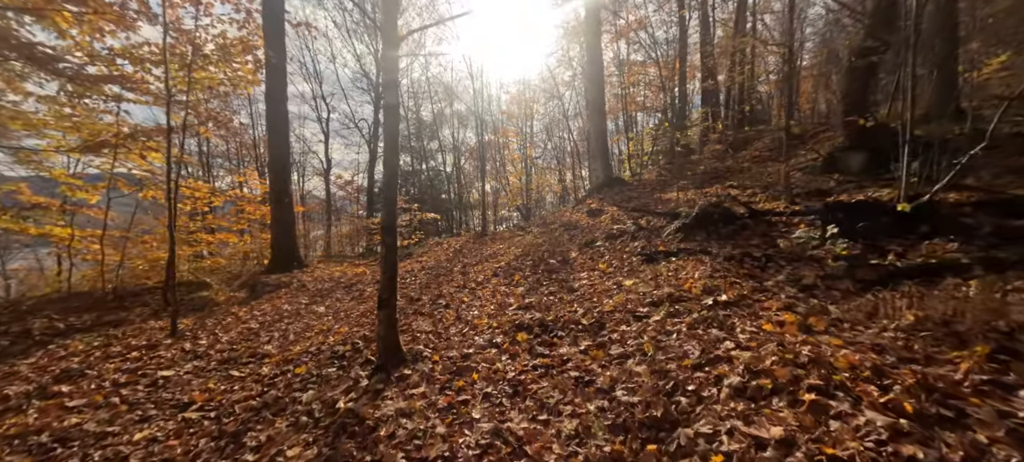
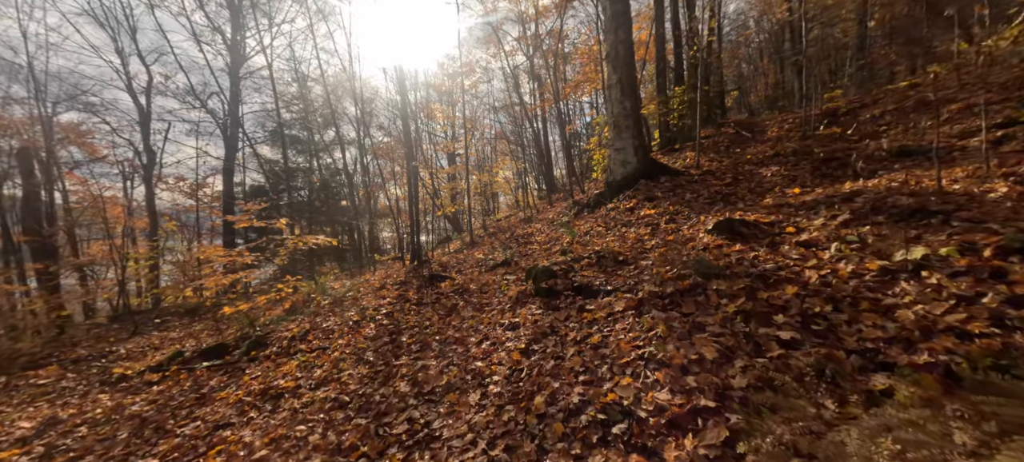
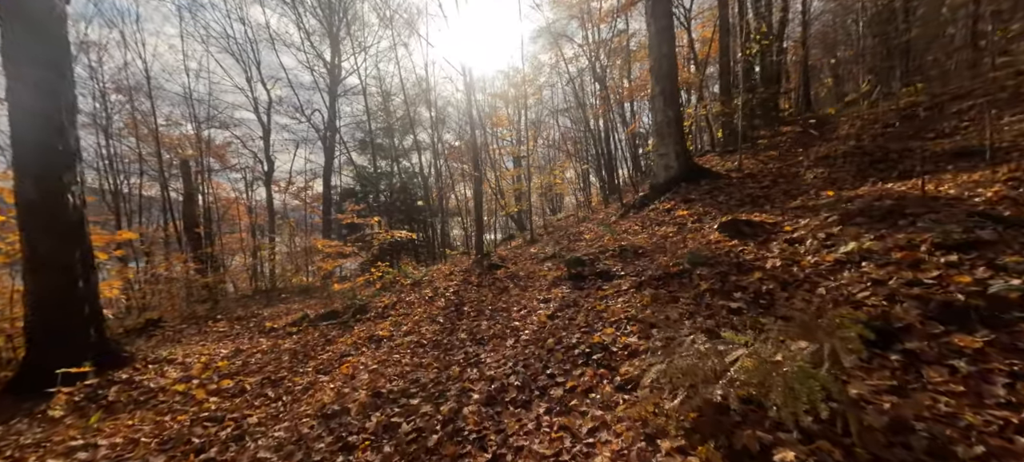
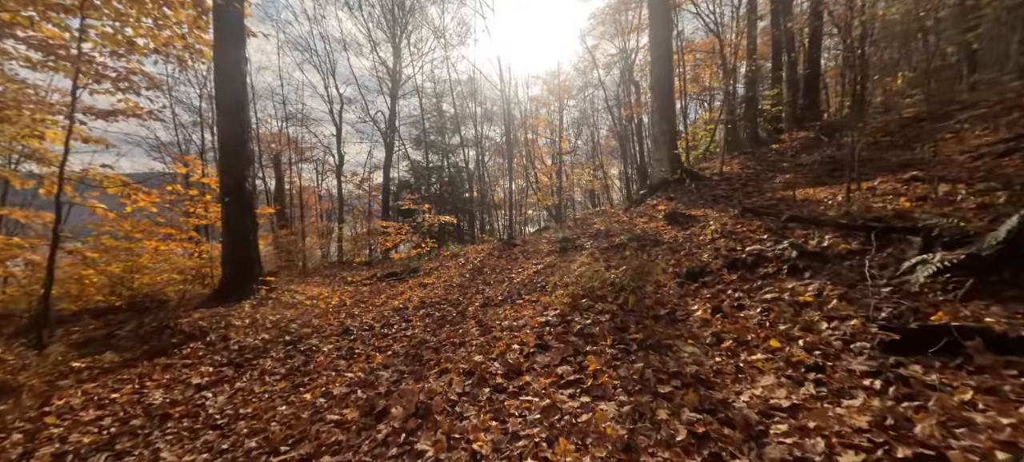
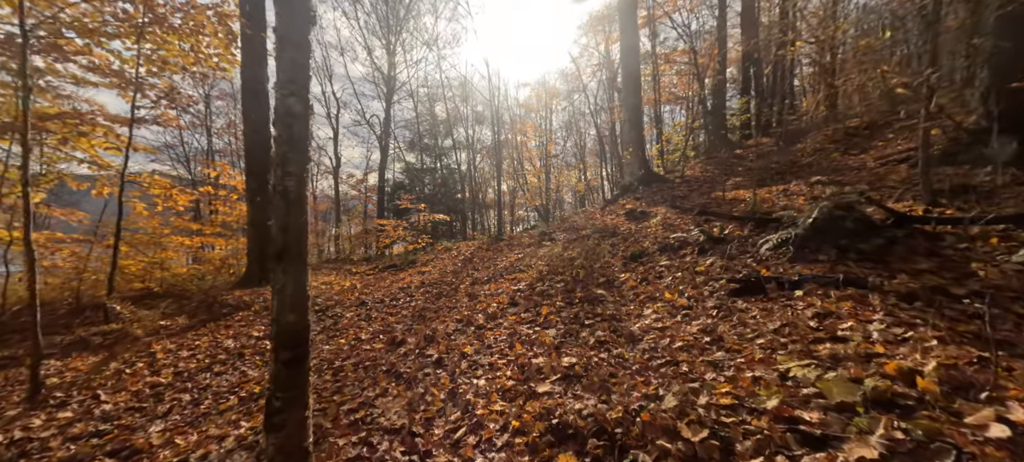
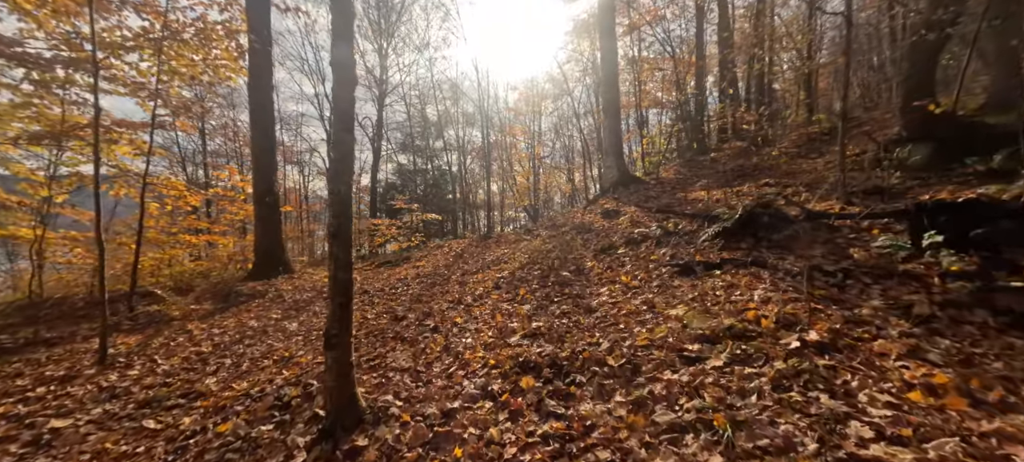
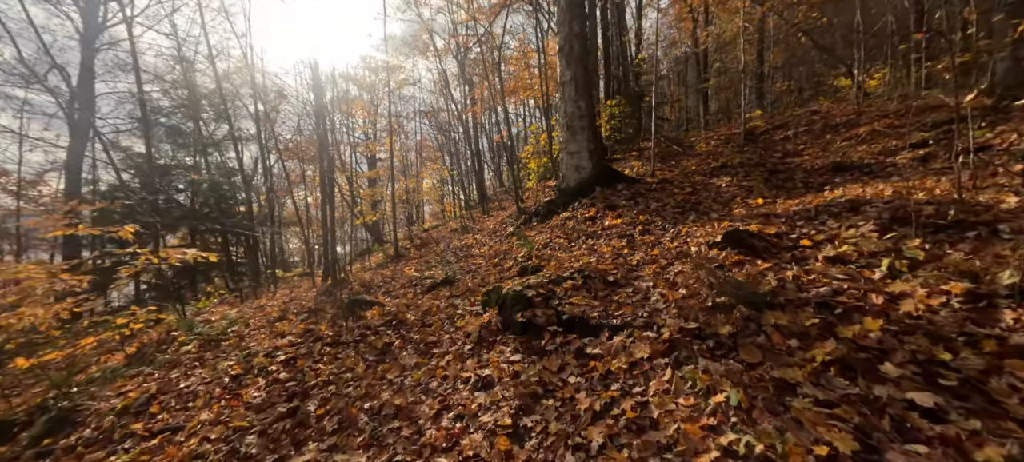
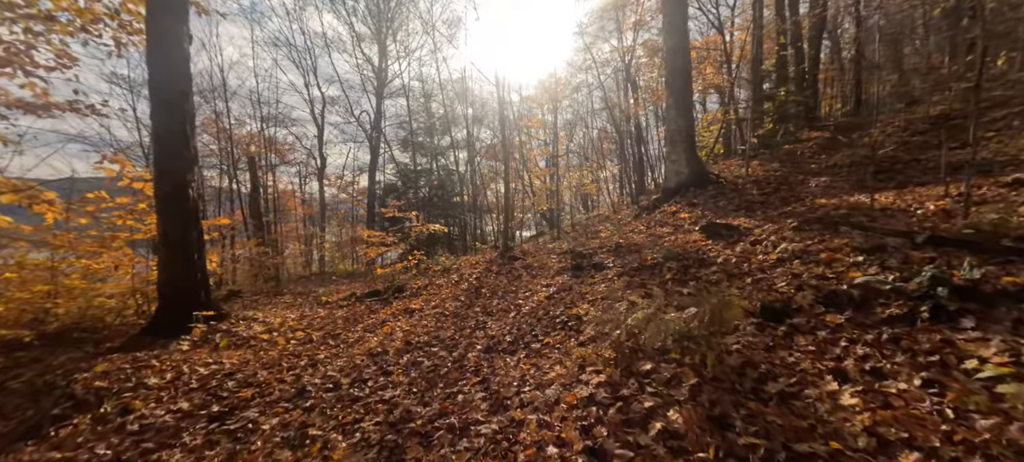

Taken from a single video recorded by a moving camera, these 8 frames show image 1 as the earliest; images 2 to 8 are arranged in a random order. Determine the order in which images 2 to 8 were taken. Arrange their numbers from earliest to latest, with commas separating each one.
6, 5, 4, 8, 3, 2, 7
